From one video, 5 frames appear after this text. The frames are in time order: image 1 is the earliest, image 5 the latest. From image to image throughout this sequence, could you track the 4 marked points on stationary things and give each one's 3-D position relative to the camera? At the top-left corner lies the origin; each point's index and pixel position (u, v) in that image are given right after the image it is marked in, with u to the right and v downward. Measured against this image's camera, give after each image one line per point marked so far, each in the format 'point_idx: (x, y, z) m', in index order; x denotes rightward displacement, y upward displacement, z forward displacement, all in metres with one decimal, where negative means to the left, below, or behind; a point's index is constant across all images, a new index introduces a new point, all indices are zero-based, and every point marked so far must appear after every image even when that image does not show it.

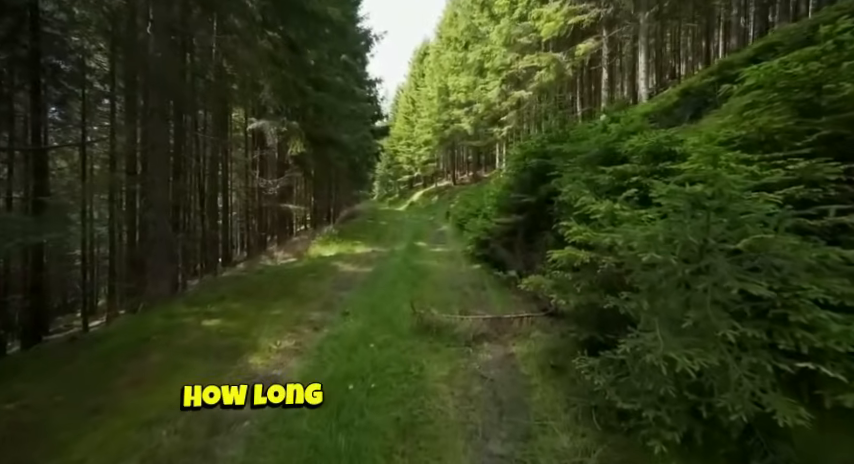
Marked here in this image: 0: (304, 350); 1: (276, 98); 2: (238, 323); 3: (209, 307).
0: (-1.8, -1.7, +6.1) m
1: (-6.5, +5.8, +17.9) m
2: (-3.2, -1.6, +7.2) m
3: (-4.2, -1.4, +8.1) m
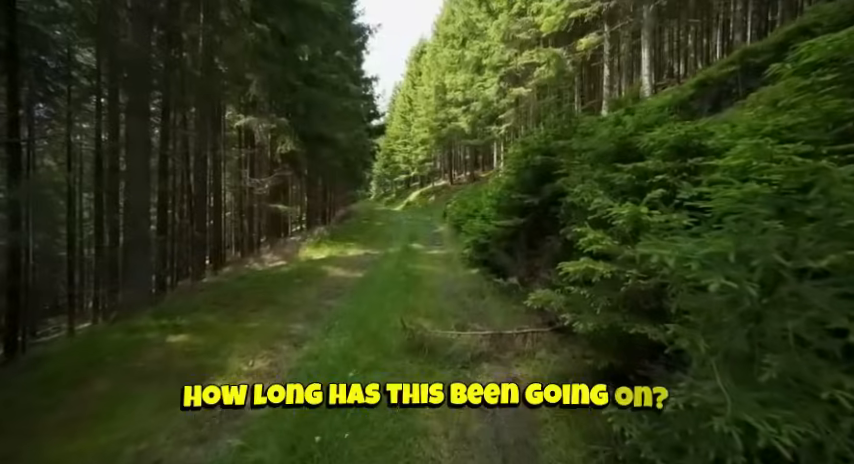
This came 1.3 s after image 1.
0: (-1.9, -1.8, +5.3) m
1: (-6.6, +5.7, +17.1) m
2: (-3.4, -1.6, +6.4) m
3: (-4.3, -1.5, +7.3) m
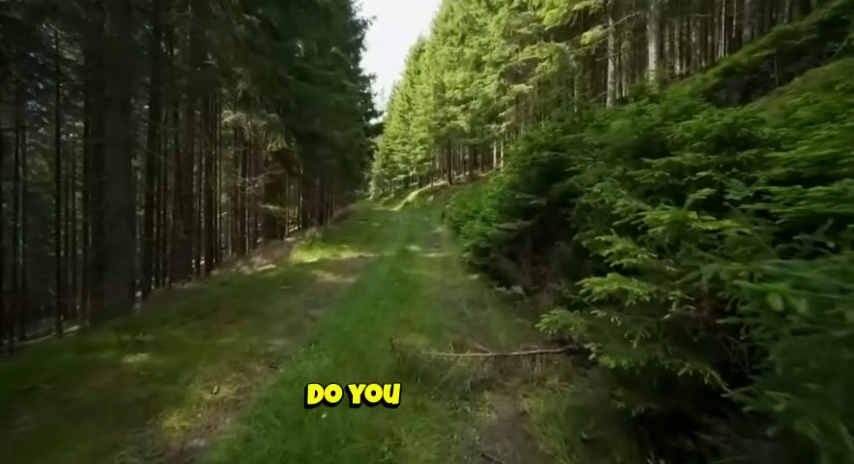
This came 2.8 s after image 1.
0: (-2.0, -1.9, +4.6) m
1: (-6.7, +5.6, +16.3) m
2: (-3.4, -1.7, +5.6) m
3: (-4.4, -1.6, +6.5) m
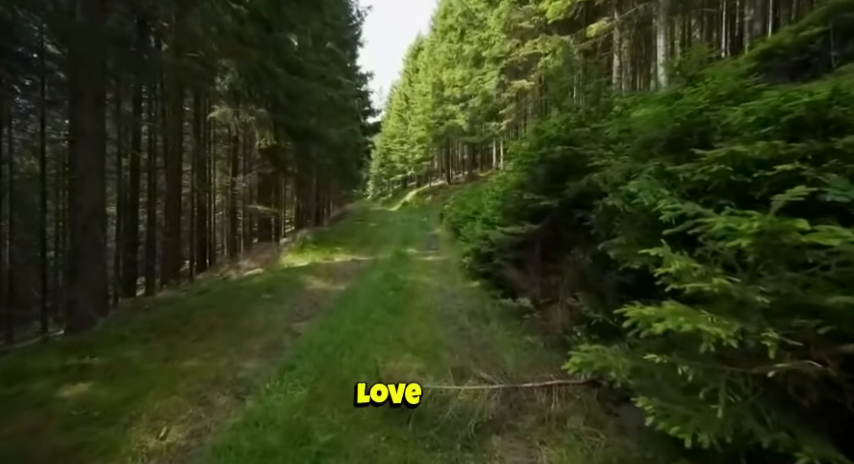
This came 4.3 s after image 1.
0: (-2.1, -2.0, +3.7) m
1: (-6.8, +5.6, +15.4) m
2: (-3.5, -1.8, +4.7) m
3: (-4.5, -1.7, +5.6) m
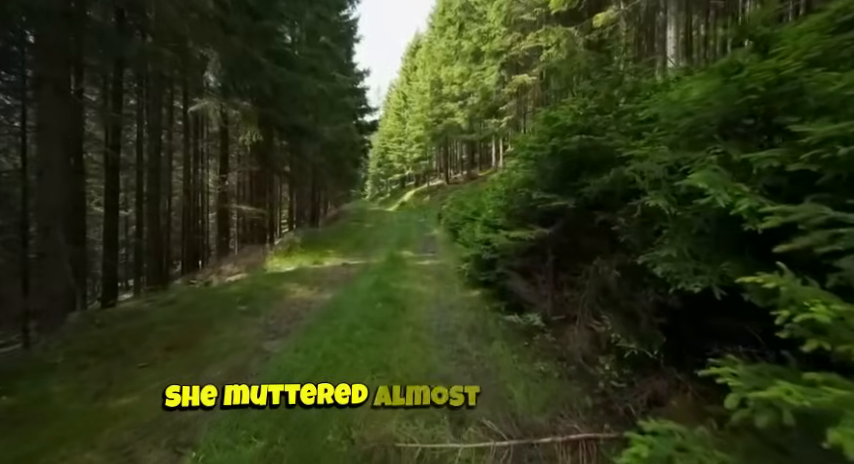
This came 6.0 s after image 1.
0: (-2.1, -2.0, +2.6) m
1: (-7.0, +5.5, +14.3) m
2: (-3.6, -1.9, +3.7) m
3: (-4.6, -1.7, +4.6) m
